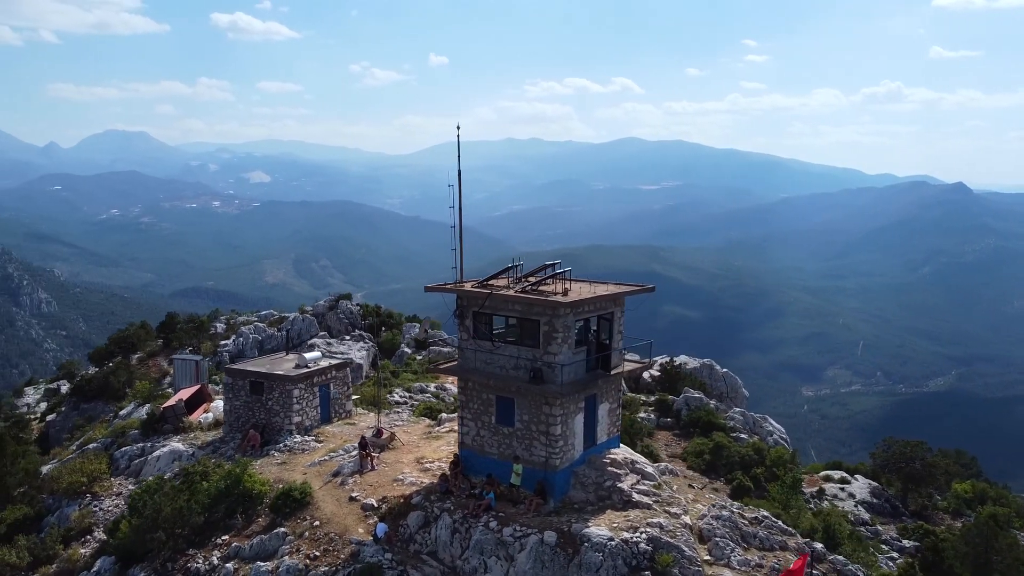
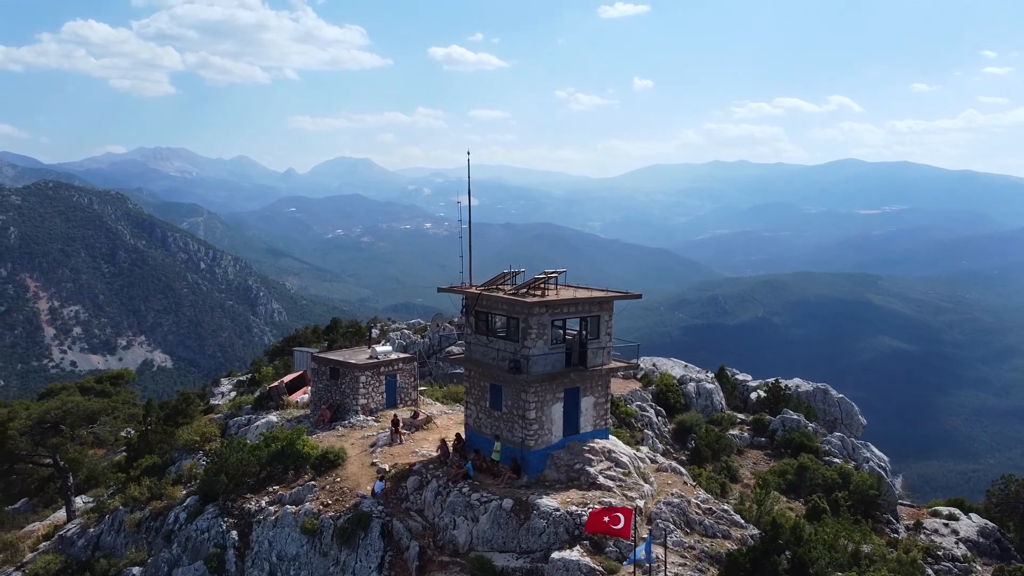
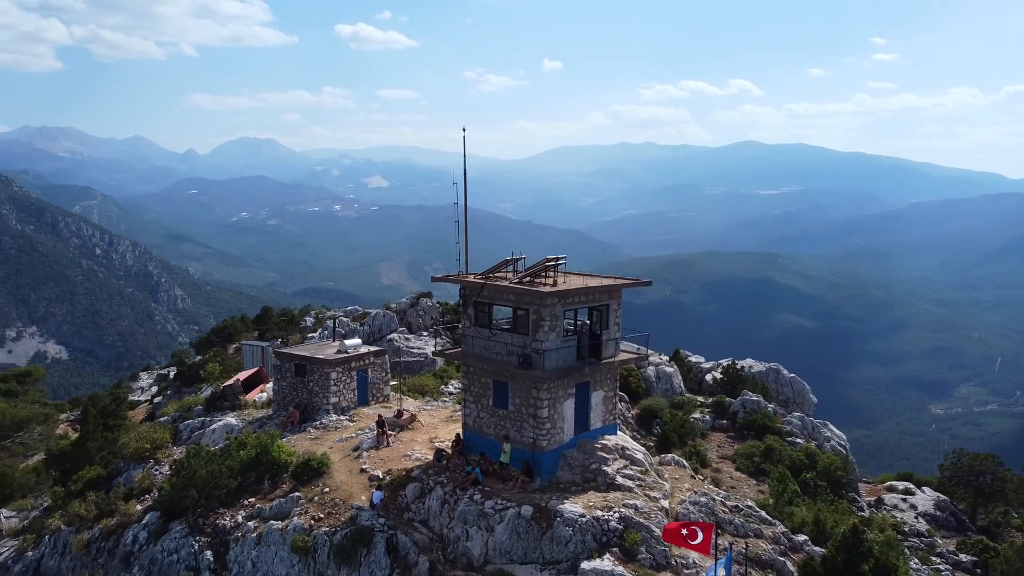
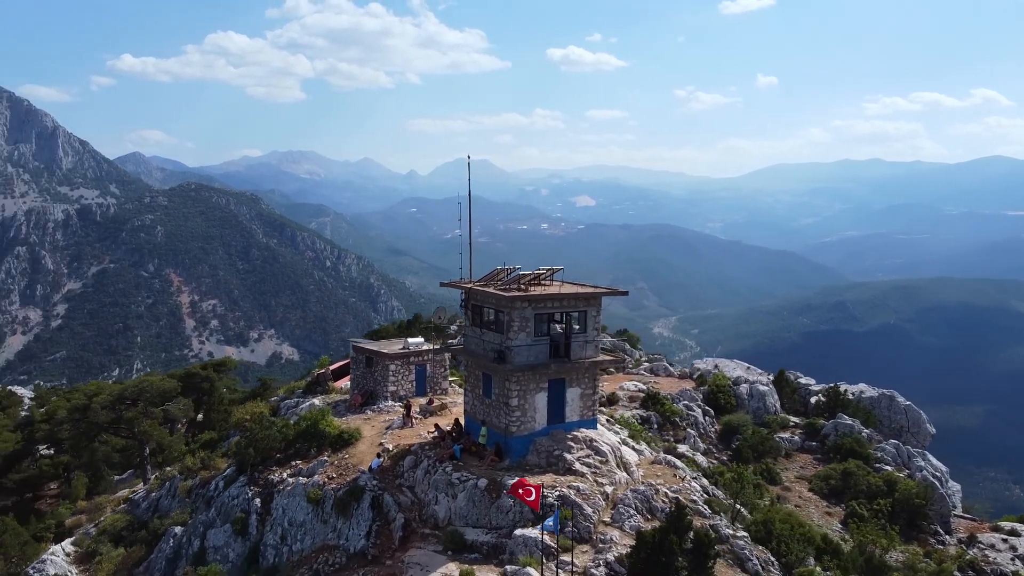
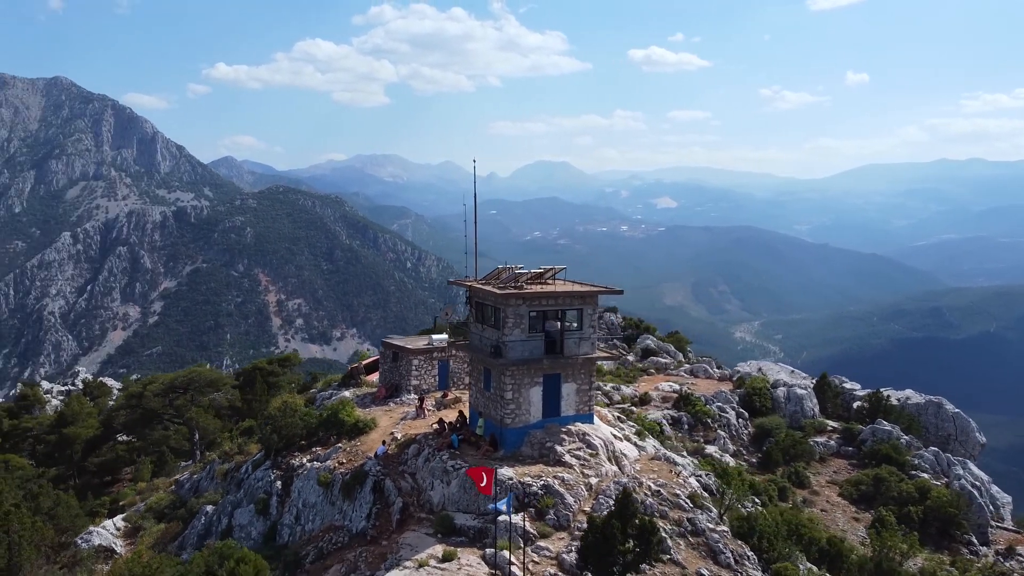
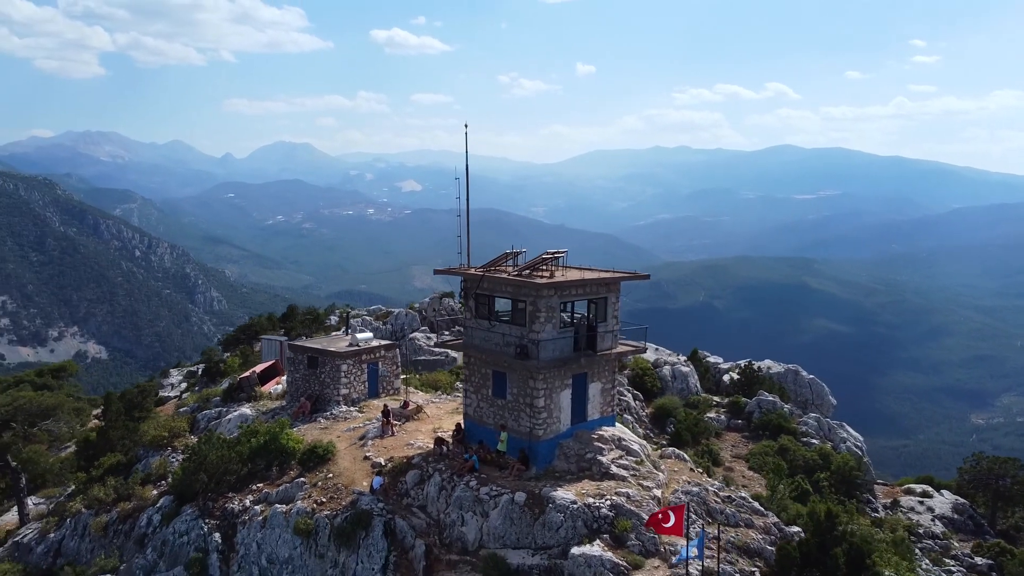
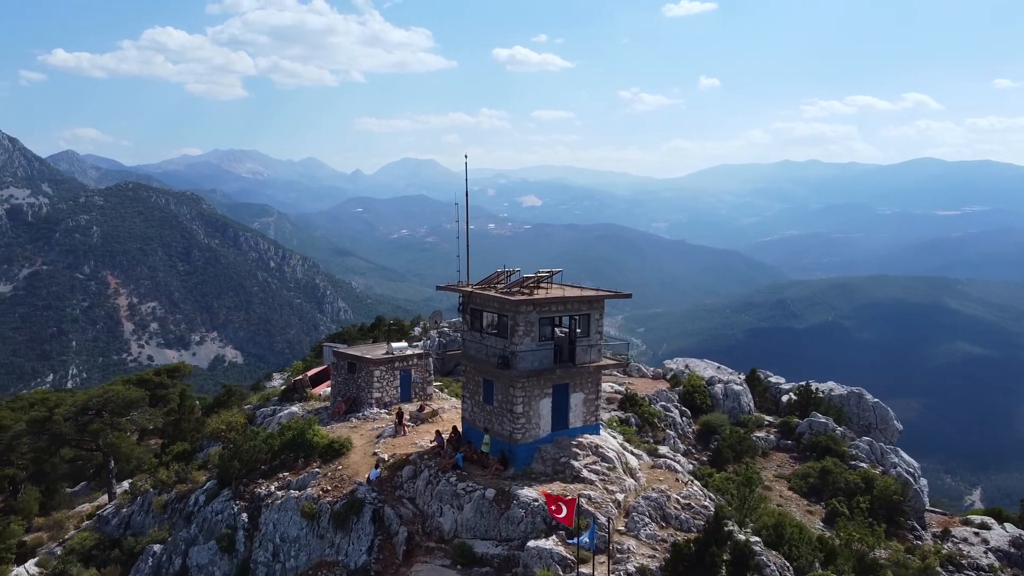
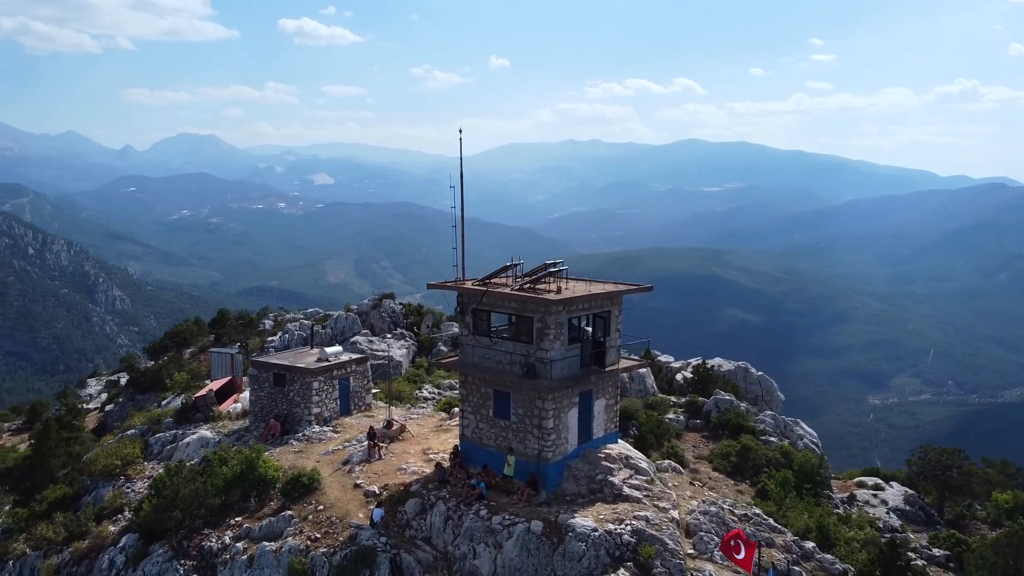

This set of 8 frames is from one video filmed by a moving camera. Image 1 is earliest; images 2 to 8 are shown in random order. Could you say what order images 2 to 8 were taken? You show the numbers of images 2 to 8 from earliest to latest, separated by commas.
8, 3, 6, 2, 7, 4, 5
